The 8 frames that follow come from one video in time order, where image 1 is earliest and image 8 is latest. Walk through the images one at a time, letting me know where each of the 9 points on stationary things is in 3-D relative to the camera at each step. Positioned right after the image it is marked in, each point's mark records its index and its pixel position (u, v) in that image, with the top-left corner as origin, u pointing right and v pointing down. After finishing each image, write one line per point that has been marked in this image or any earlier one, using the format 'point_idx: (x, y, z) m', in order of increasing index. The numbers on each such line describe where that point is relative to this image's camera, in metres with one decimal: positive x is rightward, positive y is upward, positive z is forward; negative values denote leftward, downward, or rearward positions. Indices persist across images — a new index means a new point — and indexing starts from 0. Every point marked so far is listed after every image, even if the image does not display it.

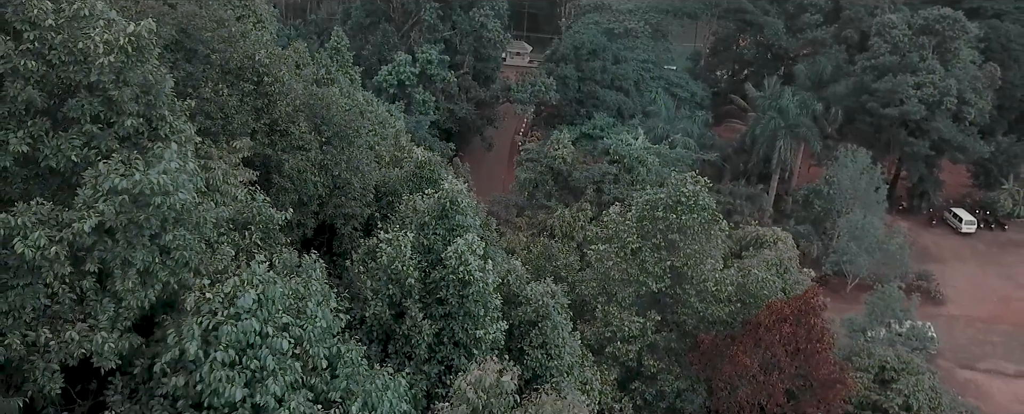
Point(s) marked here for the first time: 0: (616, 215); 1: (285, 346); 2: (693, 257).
0: (+1.7, -0.1, +14.4) m
1: (-1.3, -0.8, +4.8) m
2: (+2.8, -0.8, +13.1) m
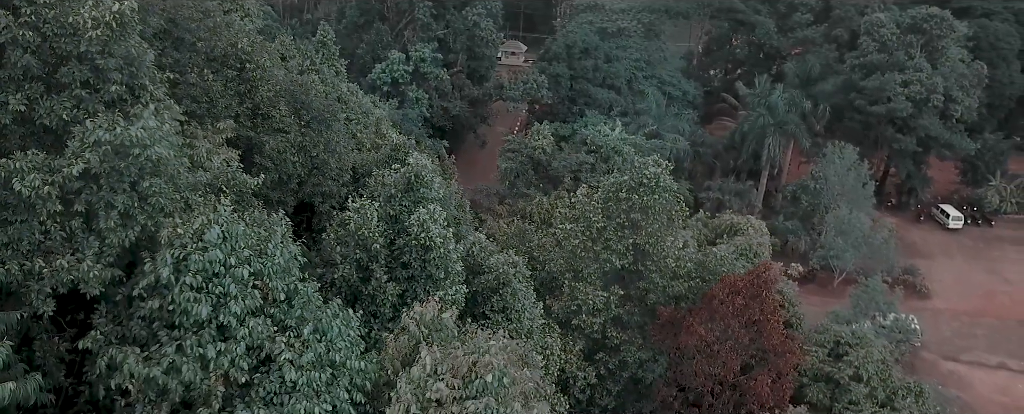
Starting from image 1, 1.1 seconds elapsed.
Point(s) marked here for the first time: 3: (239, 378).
0: (+1.2, +0.2, +15.2) m
1: (-1.8, -0.4, +5.6) m
2: (+2.4, -0.5, +13.8) m
3: (-1.8, -1.1, +5.3) m
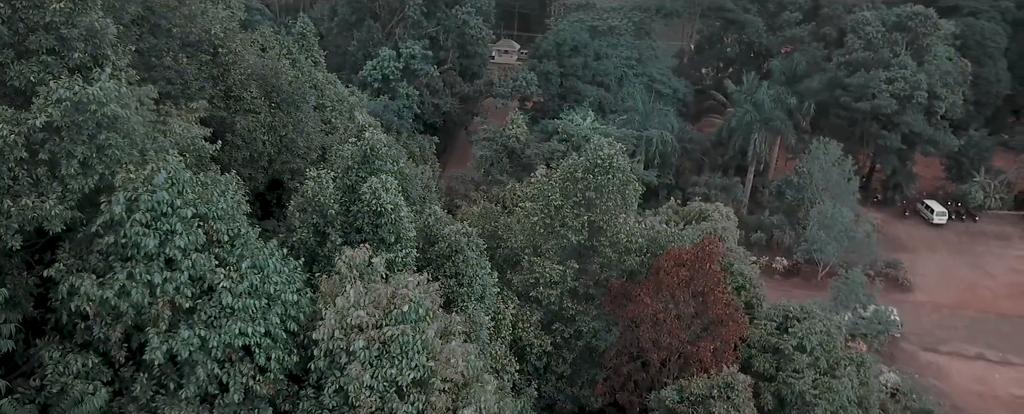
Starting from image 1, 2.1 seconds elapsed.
0: (+0.5, +0.6, +15.9) m
1: (-2.5, -0.1, +6.4) m
2: (+1.7, -0.1, +14.6) m
3: (-2.5, -0.7, +6.1) m
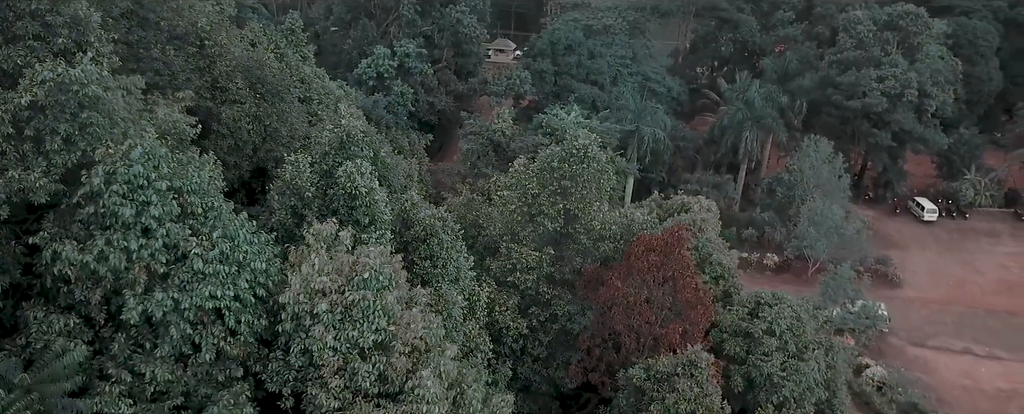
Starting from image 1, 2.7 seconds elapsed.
0: (+0.1, +0.8, +16.4) m
1: (-2.9, +0.2, +6.9) m
2: (+1.3, +0.1, +15.1) m
3: (-2.9, -0.5, +6.6) m
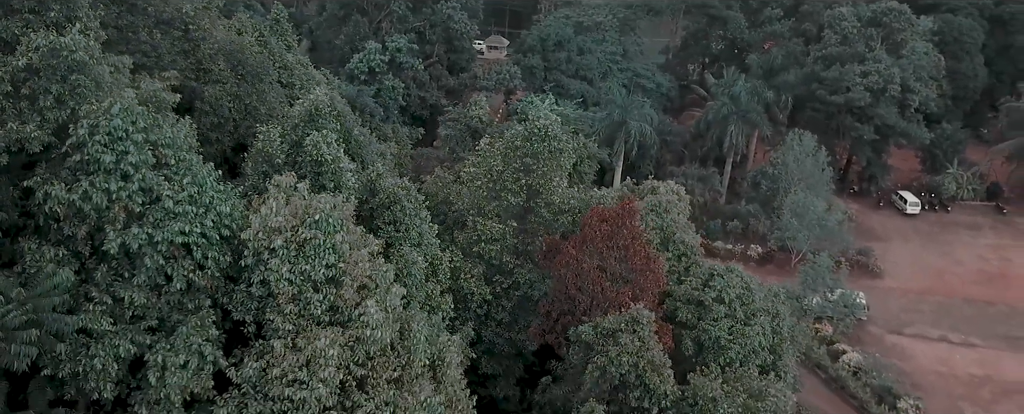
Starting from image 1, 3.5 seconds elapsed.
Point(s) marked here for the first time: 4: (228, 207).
0: (-0.6, +1.3, +17.5) m
1: (-3.5, +0.6, +7.9) m
2: (+0.6, +0.6, +16.2) m
3: (-3.5, 0.0, +7.7) m
4: (-2.9, 0.0, +8.3) m
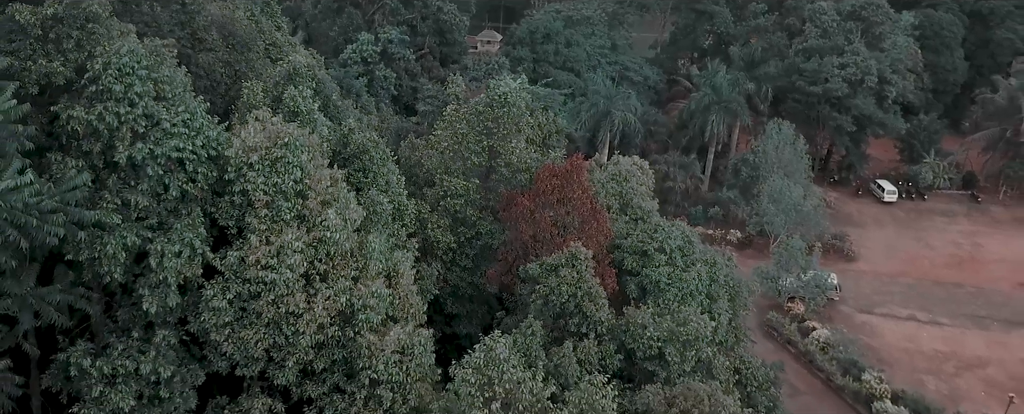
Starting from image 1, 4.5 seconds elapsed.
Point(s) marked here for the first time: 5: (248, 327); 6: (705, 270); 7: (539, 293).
0: (-1.4, +2.2, +19.4) m
1: (-4.3, +1.5, +9.8) m
2: (-0.2, +1.5, +18.1) m
3: (-4.3, +0.9, +9.6) m
4: (-3.7, +0.9, +10.2) m
5: (-3.1, -1.4, +9.7) m
6: (+4.3, -1.4, +18.6) m
7: (+0.5, -1.6, +15.1) m
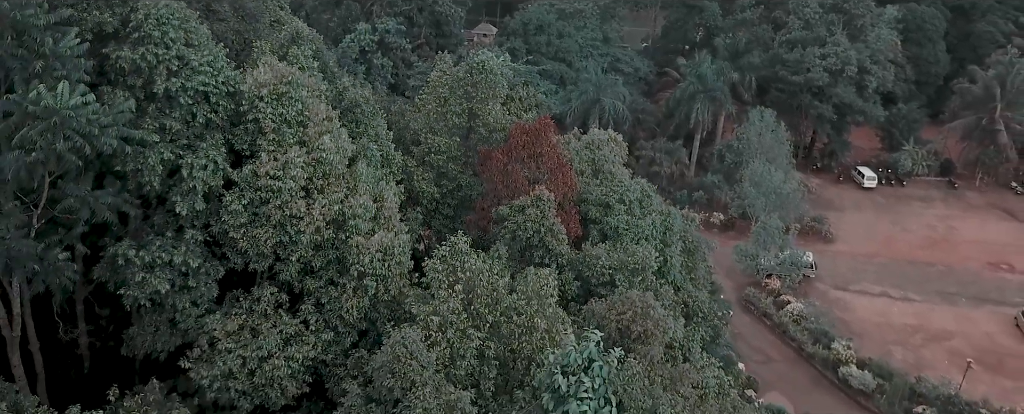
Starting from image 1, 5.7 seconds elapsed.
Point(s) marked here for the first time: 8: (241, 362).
0: (-1.9, +3.3, +21.8) m
1: (-4.9, +2.6, +12.2) m
2: (-0.8, +2.6, +20.4) m
3: (-4.9, +2.0, +11.9) m
4: (-4.3, +2.0, +12.6) m
5: (-3.7, -0.3, +12.1) m
6: (+3.8, -0.3, +20.9) m
7: (-0.1, -0.5, +17.4) m
8: (-3.8, -2.2, +11.7) m
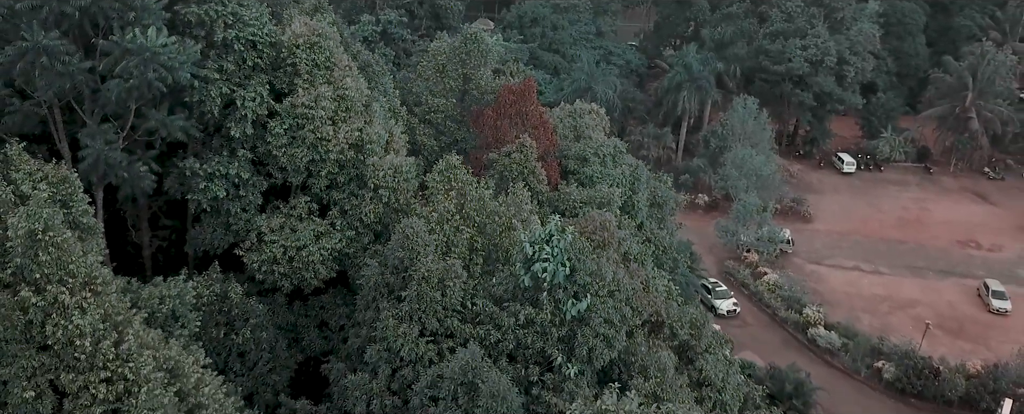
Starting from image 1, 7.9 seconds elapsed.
0: (-2.3, +4.7, +25.0) m
1: (-5.2, +4.0, +15.5) m
2: (-1.1, +4.0, +23.7) m
3: (-5.2, +3.4, +15.2) m
4: (-4.6, +3.4, +15.9) m
5: (-4.0, +1.1, +15.4) m
6: (+3.4, +1.1, +24.2) m
7: (-0.4, +0.9, +20.7) m
8: (-4.1, -0.8, +14.9) m
